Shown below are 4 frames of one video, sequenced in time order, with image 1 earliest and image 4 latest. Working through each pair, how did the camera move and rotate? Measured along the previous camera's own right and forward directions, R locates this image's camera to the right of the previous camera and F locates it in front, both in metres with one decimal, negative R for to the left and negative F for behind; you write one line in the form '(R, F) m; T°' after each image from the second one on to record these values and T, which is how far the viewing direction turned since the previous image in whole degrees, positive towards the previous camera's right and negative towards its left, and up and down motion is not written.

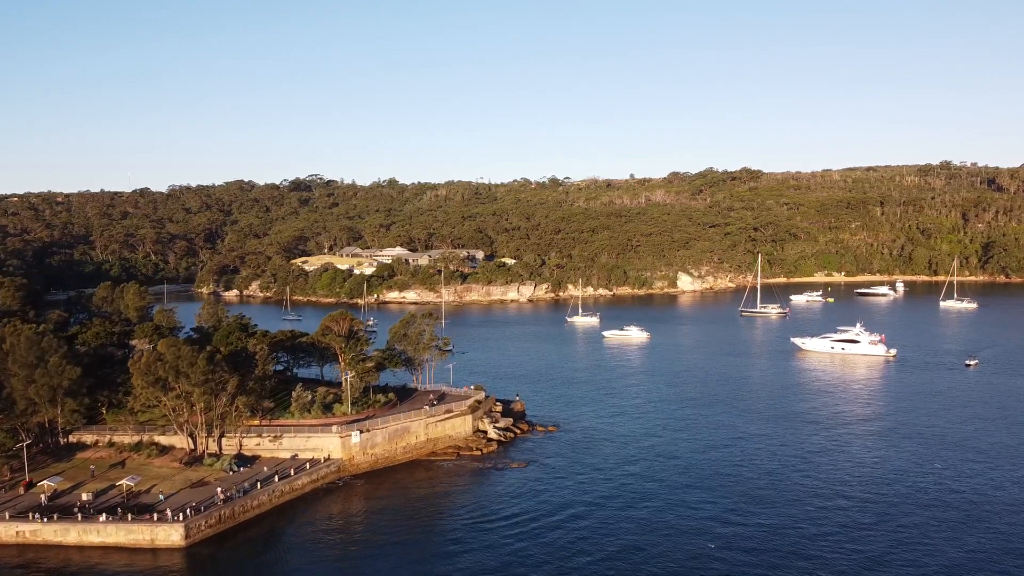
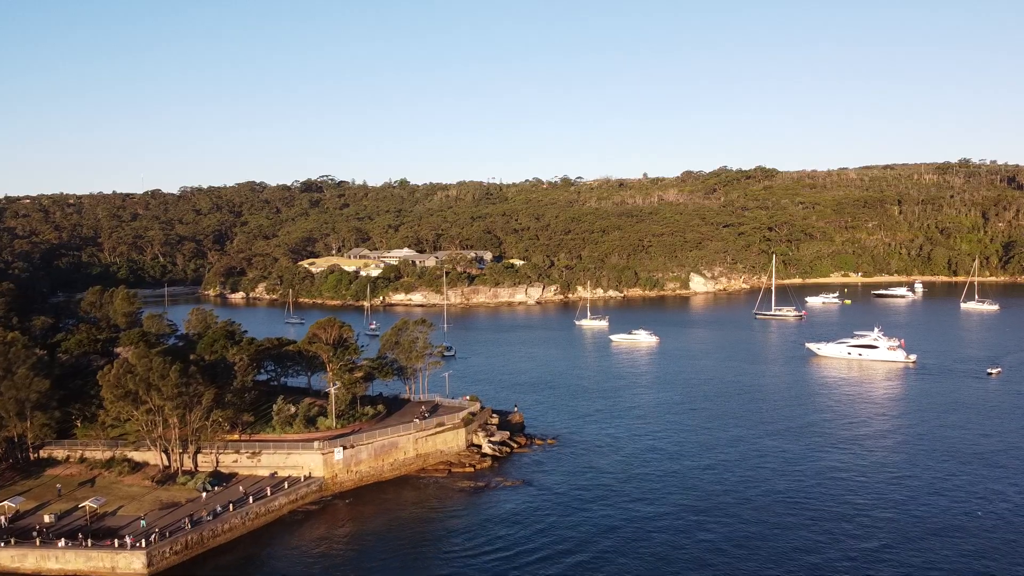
(+0.8, +2.4) m; -1°
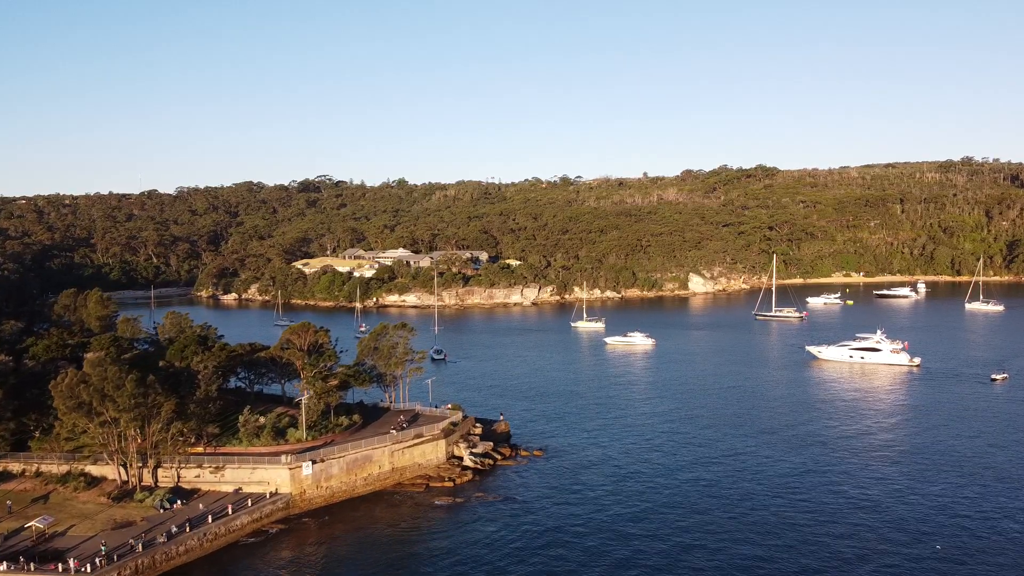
(+0.8, +2.2) m; 0°
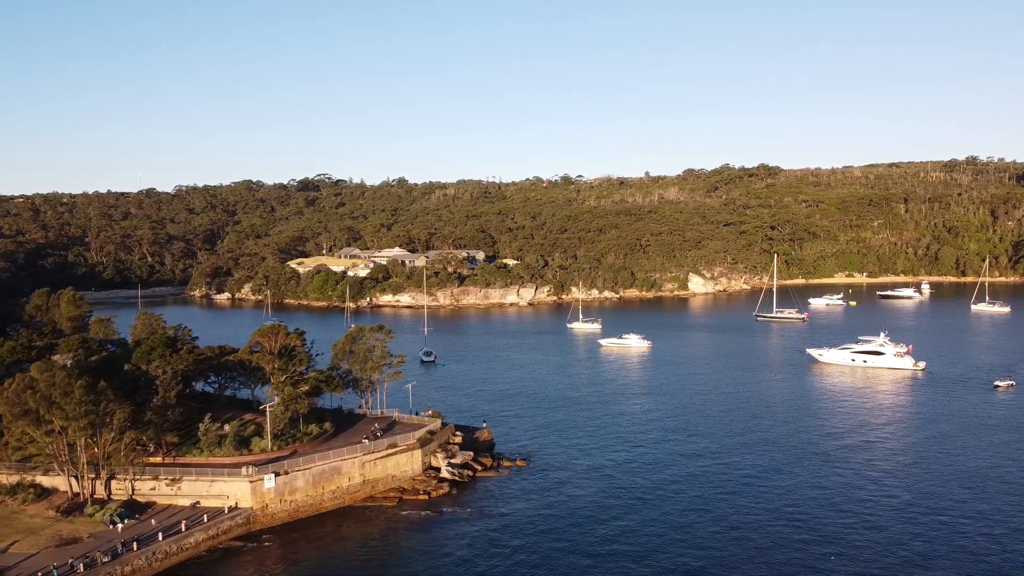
(+0.9, +2.2) m; 0°
